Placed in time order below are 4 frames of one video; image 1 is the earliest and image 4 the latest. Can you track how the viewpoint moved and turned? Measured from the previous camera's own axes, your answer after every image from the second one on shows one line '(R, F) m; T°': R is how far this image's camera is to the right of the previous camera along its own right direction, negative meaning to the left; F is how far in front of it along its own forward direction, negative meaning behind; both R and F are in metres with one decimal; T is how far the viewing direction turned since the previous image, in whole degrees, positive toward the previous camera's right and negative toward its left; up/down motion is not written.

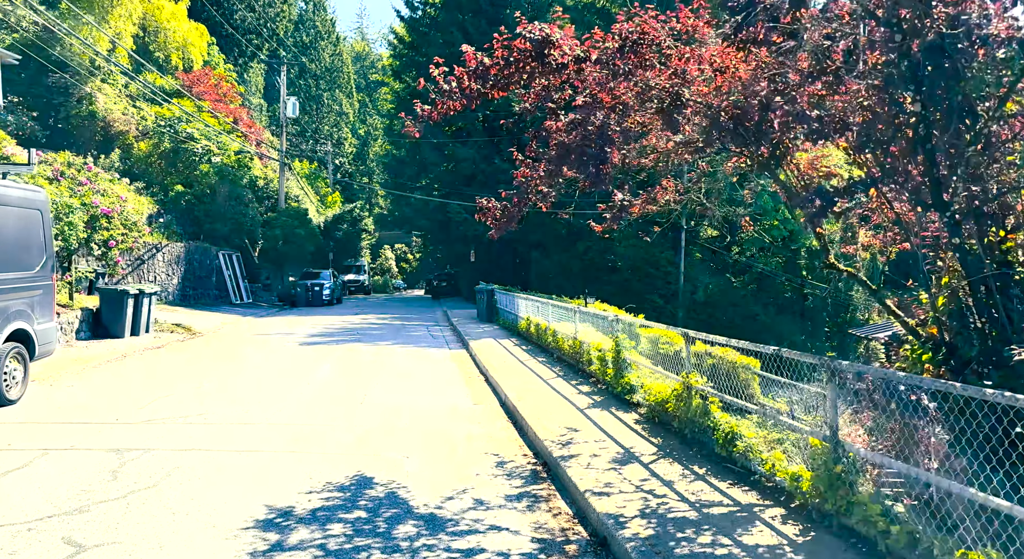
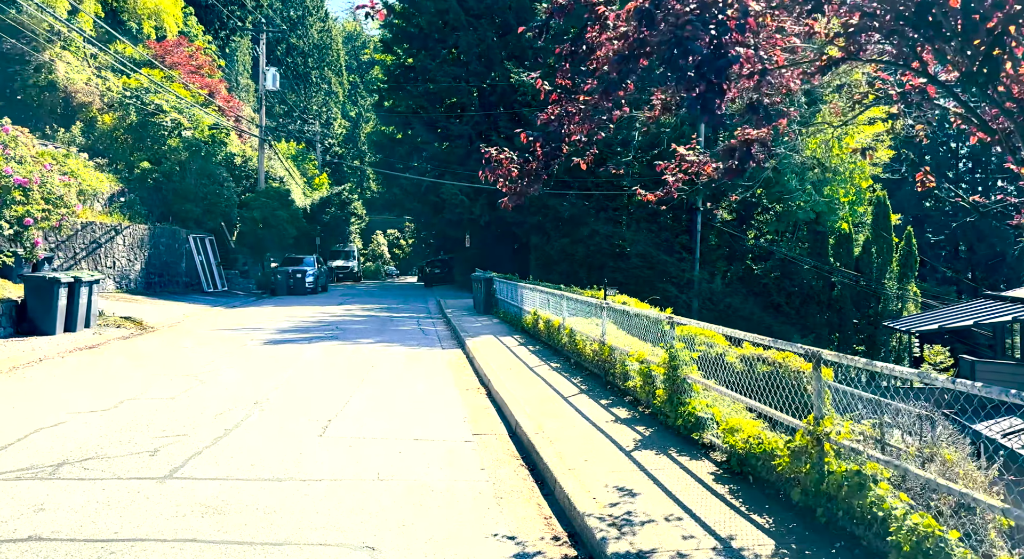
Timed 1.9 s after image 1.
(-0.2, +2.6) m; +1°
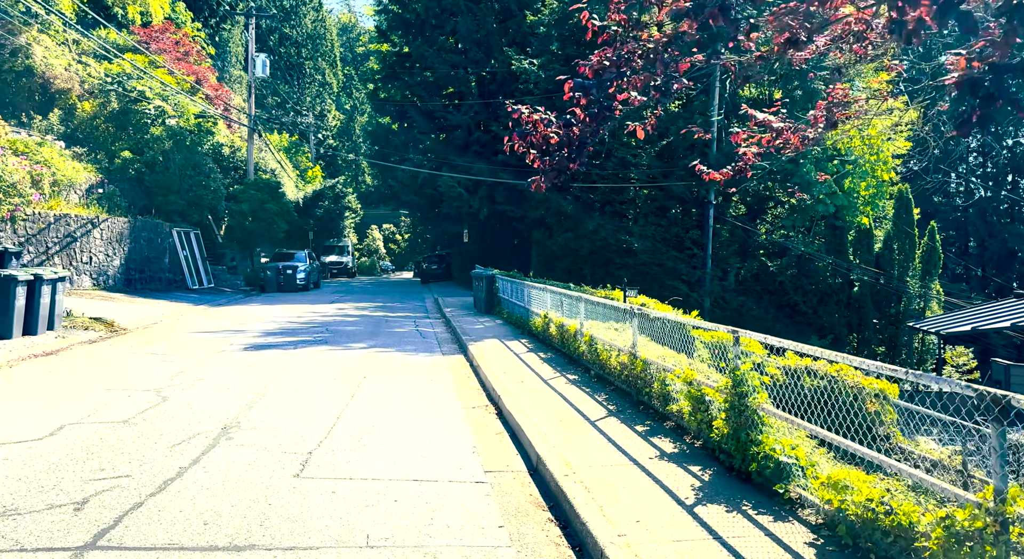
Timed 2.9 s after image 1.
(-0.2, +1.4) m; 0°
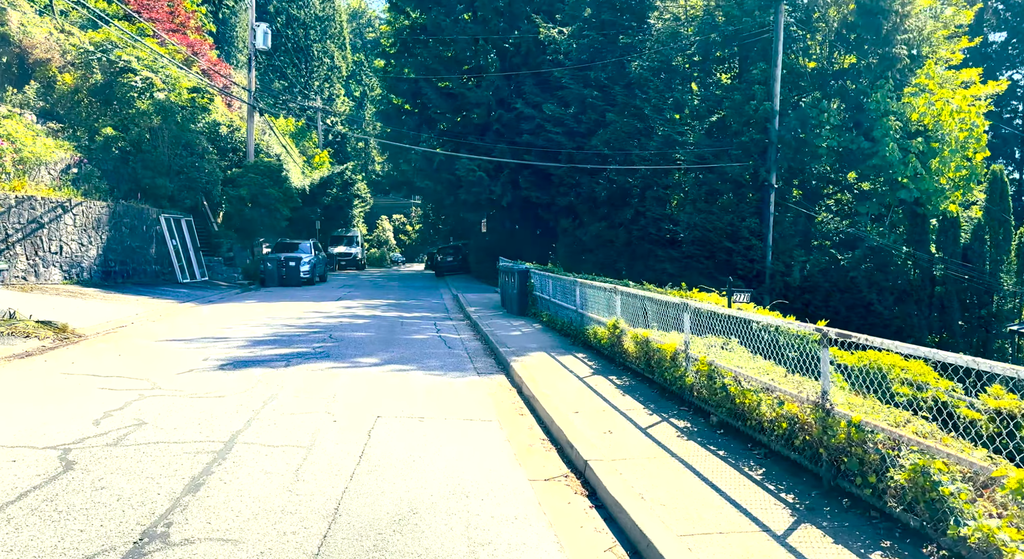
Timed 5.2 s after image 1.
(-0.7, +3.1) m; -1°
